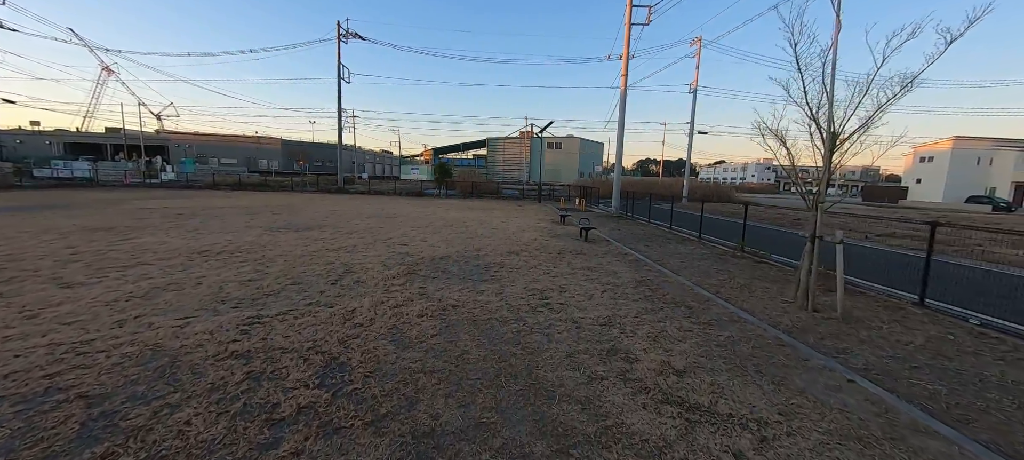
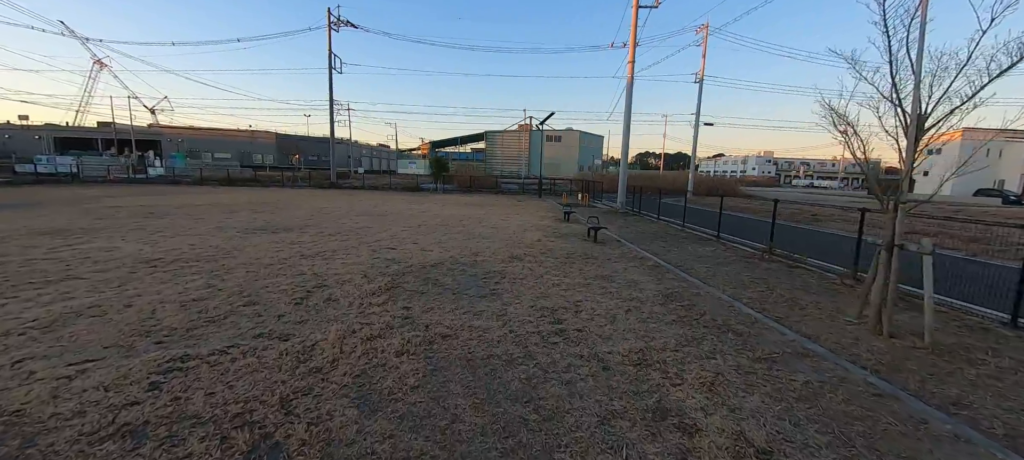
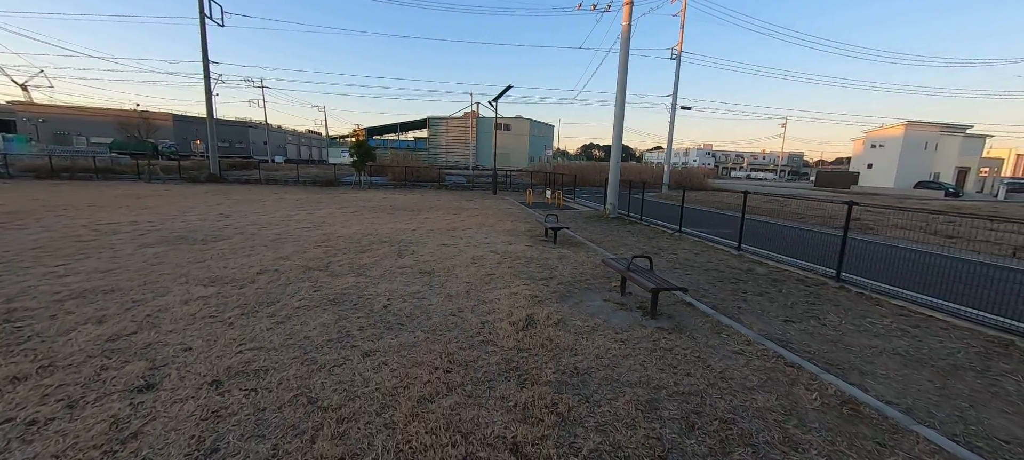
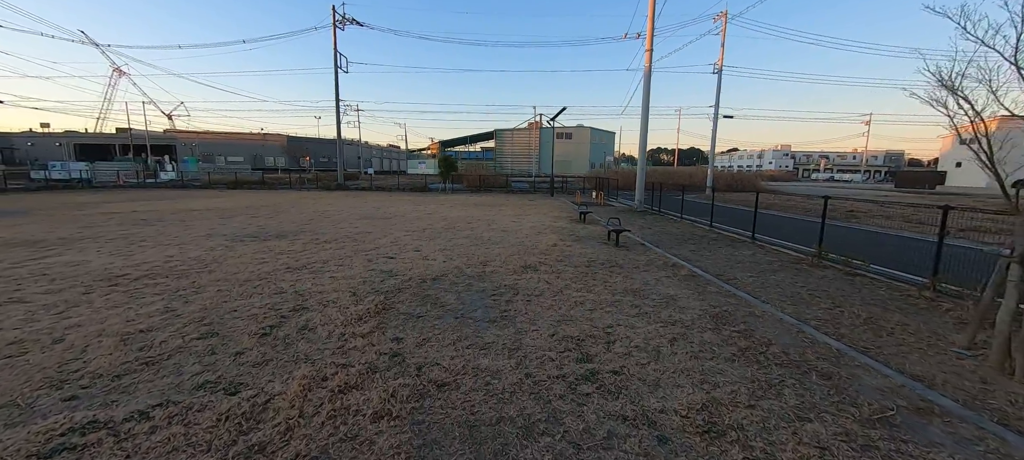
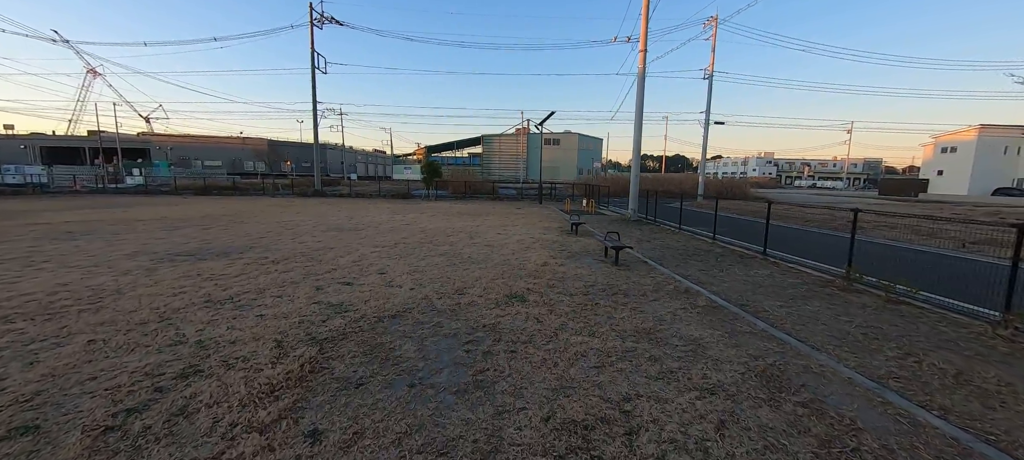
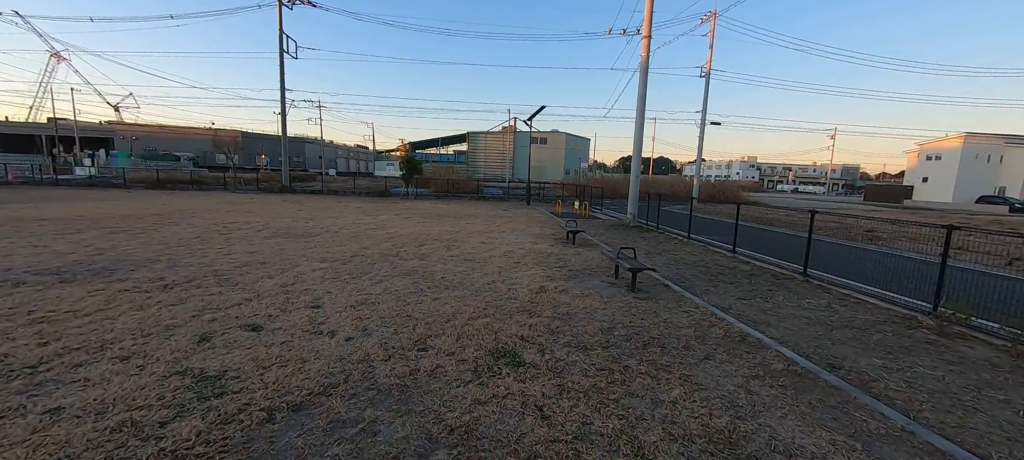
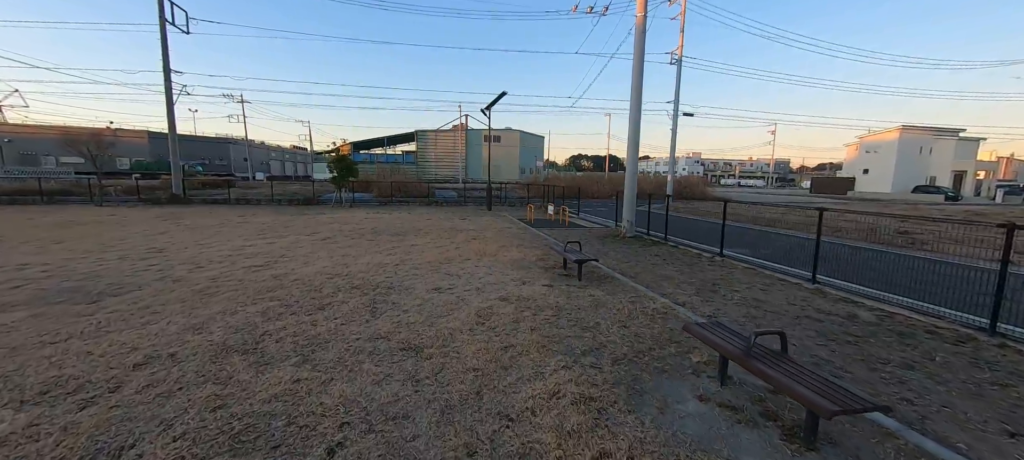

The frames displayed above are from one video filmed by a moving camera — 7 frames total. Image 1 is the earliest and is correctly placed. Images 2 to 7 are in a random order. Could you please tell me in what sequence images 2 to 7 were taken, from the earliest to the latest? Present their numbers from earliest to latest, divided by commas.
2, 4, 5, 6, 3, 7
